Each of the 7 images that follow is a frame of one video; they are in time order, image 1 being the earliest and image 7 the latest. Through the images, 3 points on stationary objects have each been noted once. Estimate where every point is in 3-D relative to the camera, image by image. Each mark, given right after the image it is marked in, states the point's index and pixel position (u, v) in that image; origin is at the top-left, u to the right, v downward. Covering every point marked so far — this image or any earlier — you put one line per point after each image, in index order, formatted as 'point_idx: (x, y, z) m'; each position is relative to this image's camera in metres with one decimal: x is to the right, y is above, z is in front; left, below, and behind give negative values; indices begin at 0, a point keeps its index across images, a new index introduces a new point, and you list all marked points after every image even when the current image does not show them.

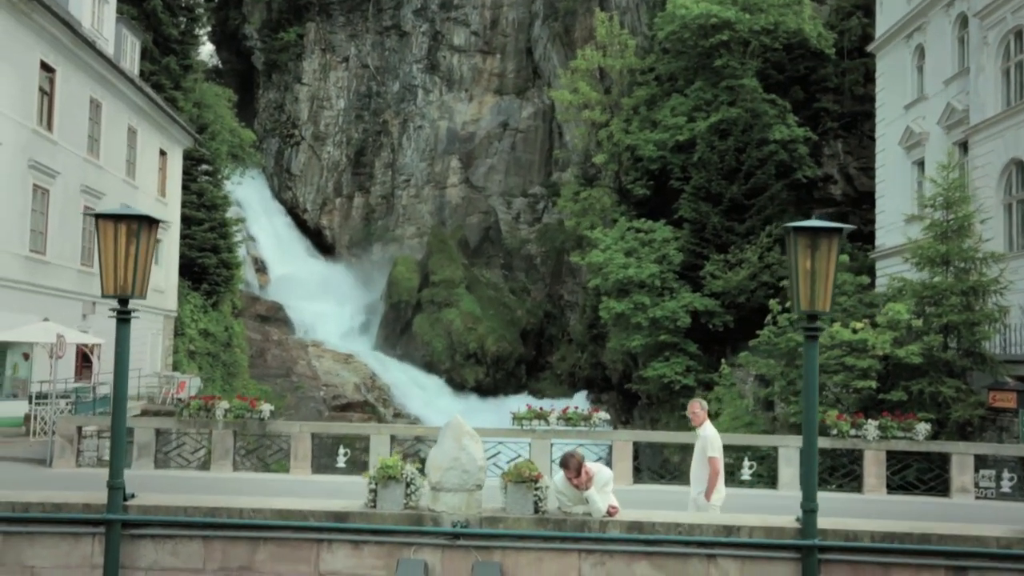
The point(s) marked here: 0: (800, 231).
0: (+1.8, +0.4, +6.3) m
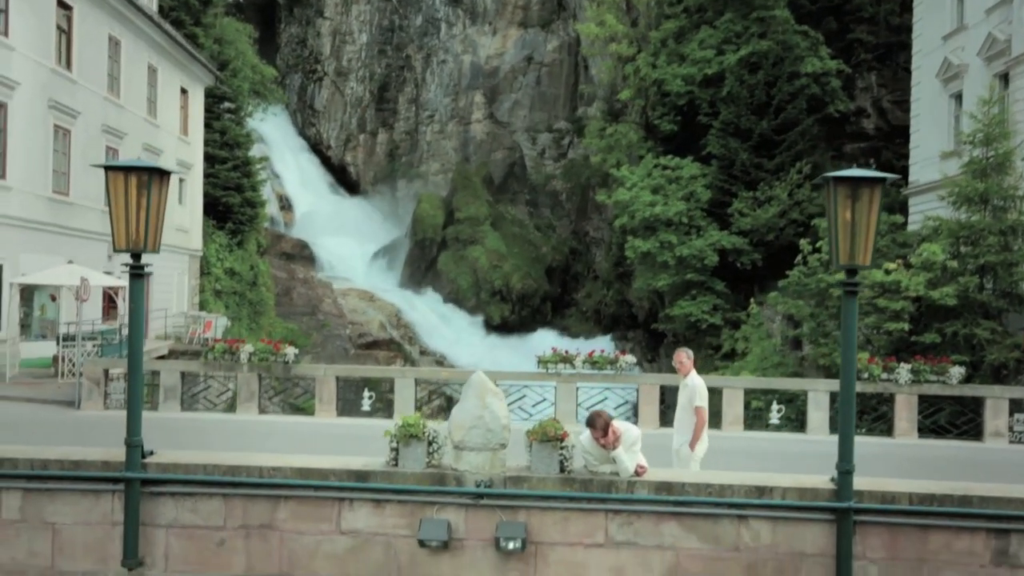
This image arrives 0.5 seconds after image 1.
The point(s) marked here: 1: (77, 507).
0: (+2.0, +0.6, +6.0) m
1: (-2.8, -1.4, +6.5) m
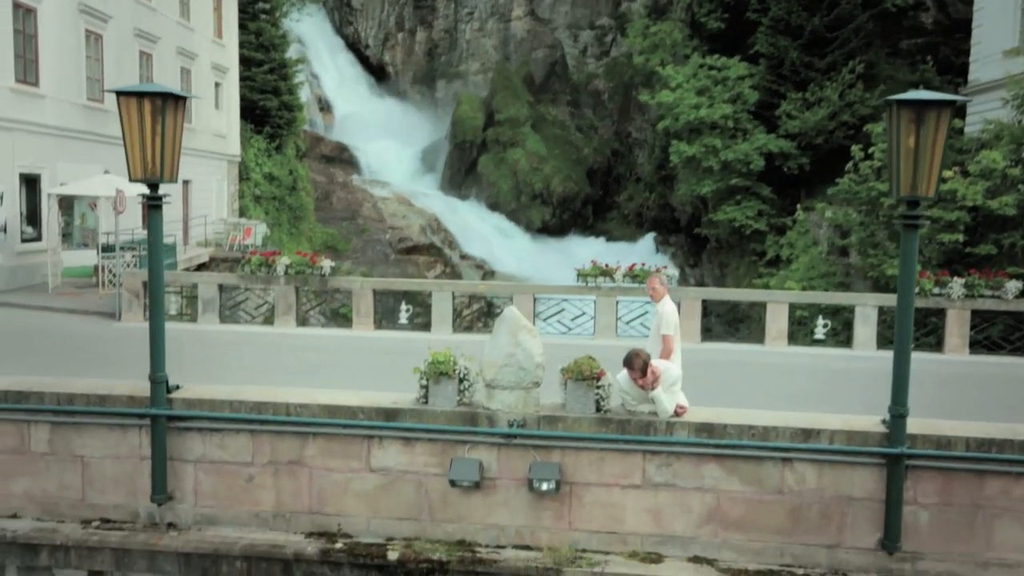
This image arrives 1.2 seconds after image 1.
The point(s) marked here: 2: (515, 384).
0: (+2.1, +1.0, +5.5) m
1: (-2.6, -1.0, +6.4) m
2: (0.0, -0.6, +6.0) m
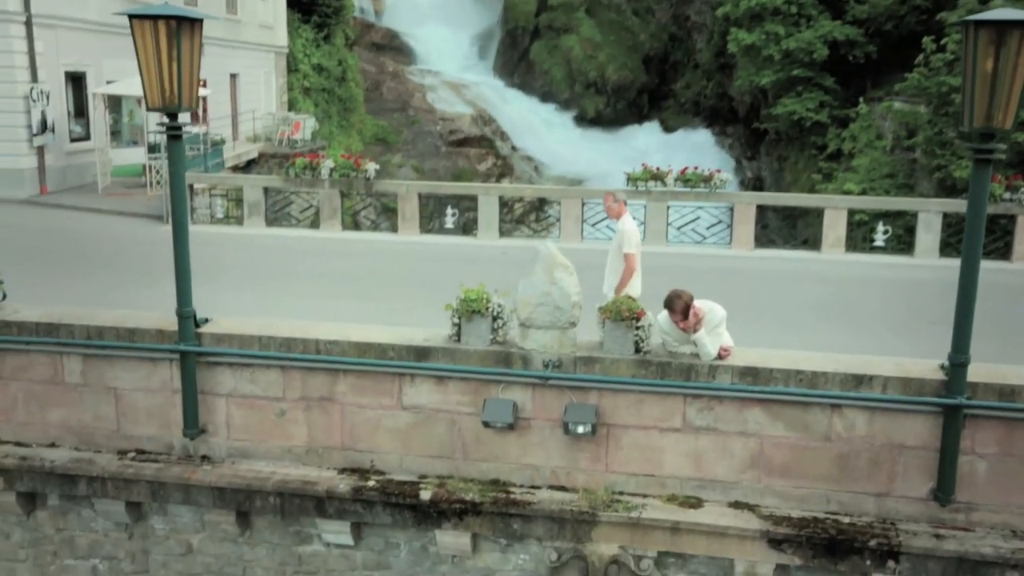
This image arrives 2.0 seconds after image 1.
0: (+2.3, +1.3, +4.9) m
1: (-2.4, -0.6, +6.4) m
2: (+0.2, -0.2, +5.7) m
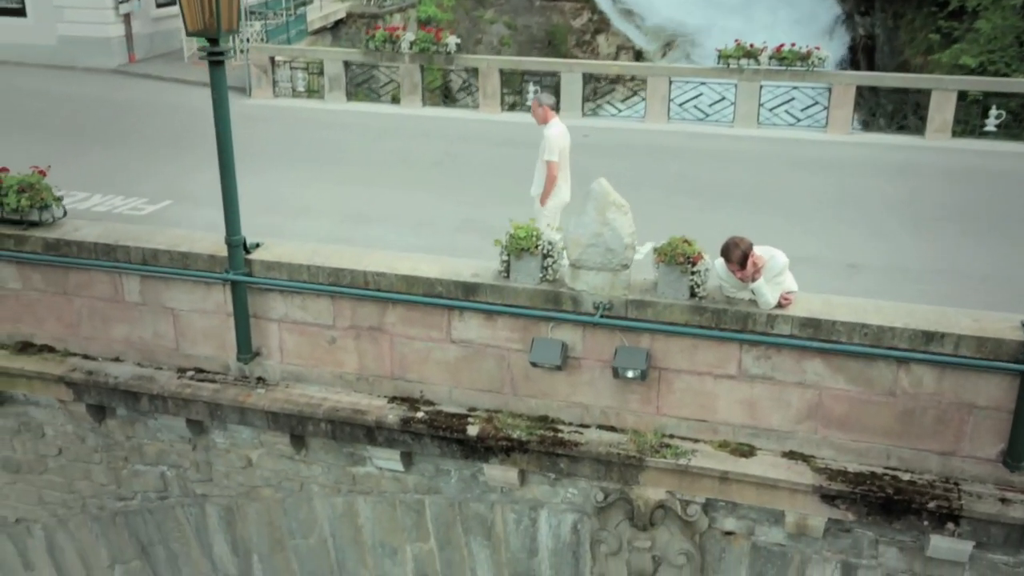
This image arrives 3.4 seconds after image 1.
0: (+2.5, +1.4, +4.2) m
1: (-2.1, -0.1, +6.4) m
2: (+0.5, +0.1, +5.5) m
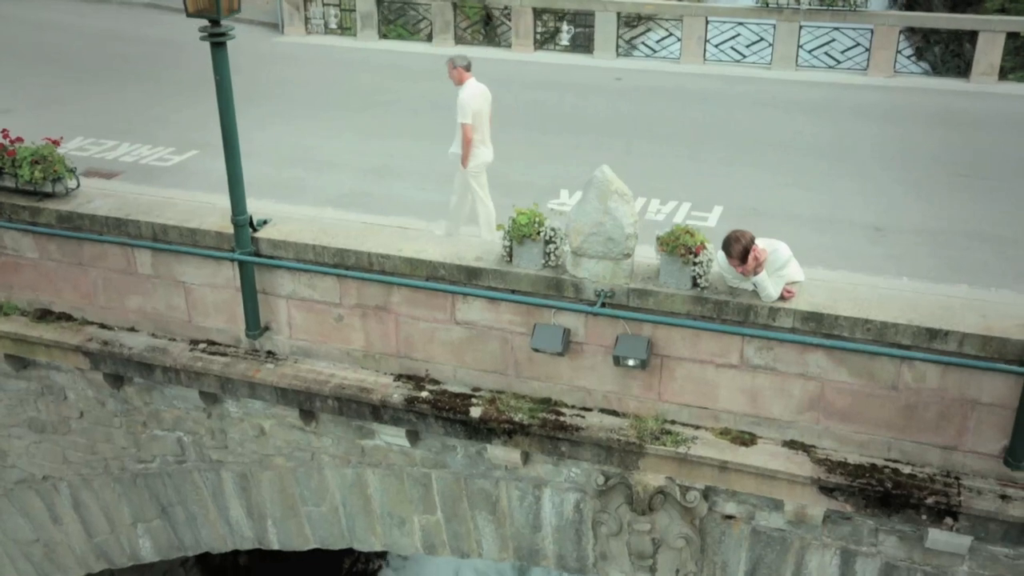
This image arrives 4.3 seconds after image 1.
0: (+2.5, +1.4, +4.0) m
1: (-2.0, +0.1, +6.5) m
2: (+0.5, +0.2, +5.4) m
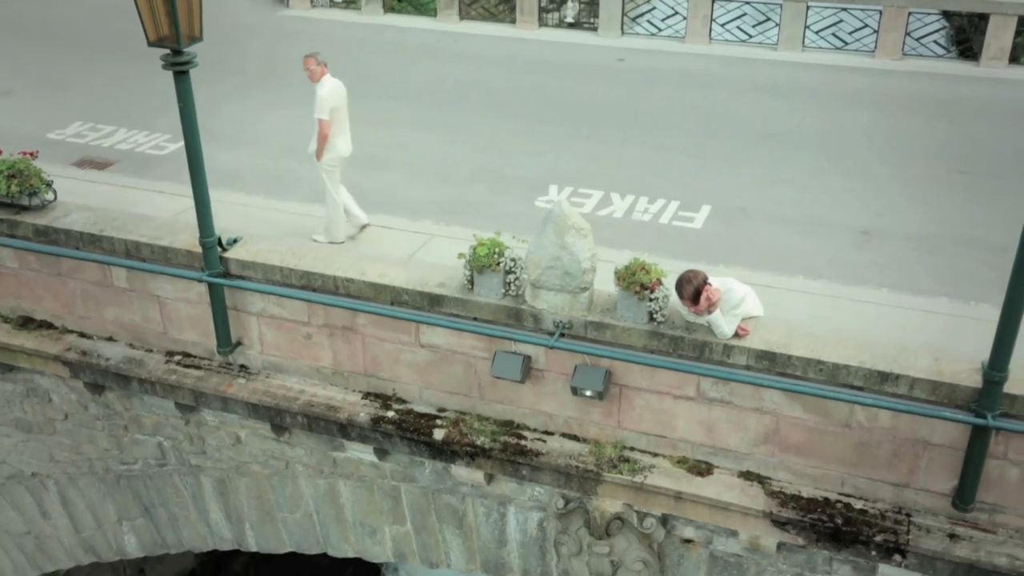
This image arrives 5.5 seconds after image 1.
0: (+2.2, +1.1, +3.9) m
1: (-2.2, 0.0, +6.6) m
2: (+0.3, 0.0, +5.5) m
